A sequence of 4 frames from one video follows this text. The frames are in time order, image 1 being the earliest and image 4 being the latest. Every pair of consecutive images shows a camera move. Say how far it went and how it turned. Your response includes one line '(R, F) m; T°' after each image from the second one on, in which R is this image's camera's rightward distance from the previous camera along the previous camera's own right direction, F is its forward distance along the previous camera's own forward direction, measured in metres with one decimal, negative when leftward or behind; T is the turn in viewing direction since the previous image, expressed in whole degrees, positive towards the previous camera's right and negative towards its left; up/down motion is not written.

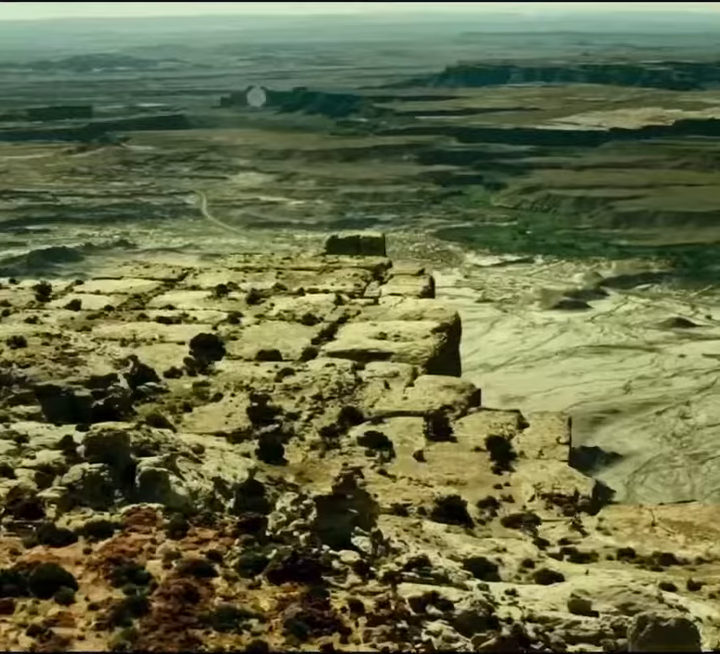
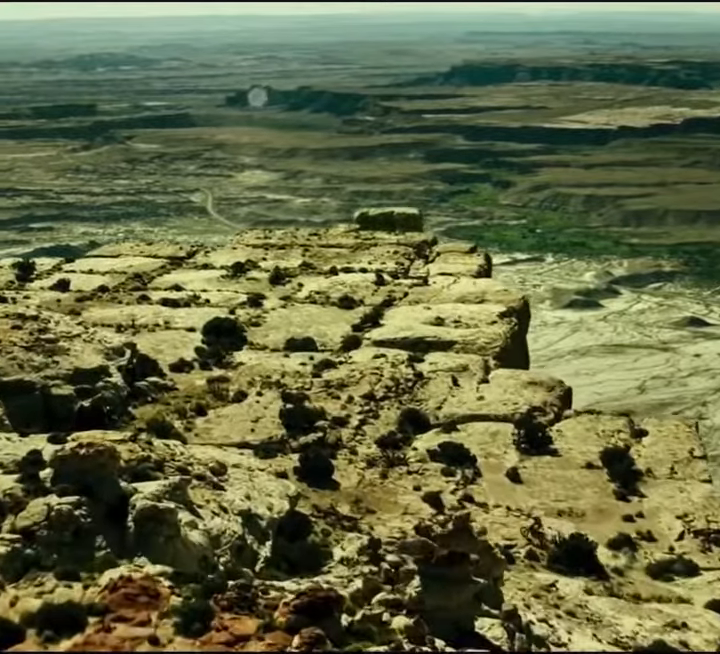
(-0.8, +8.7) m; 0°
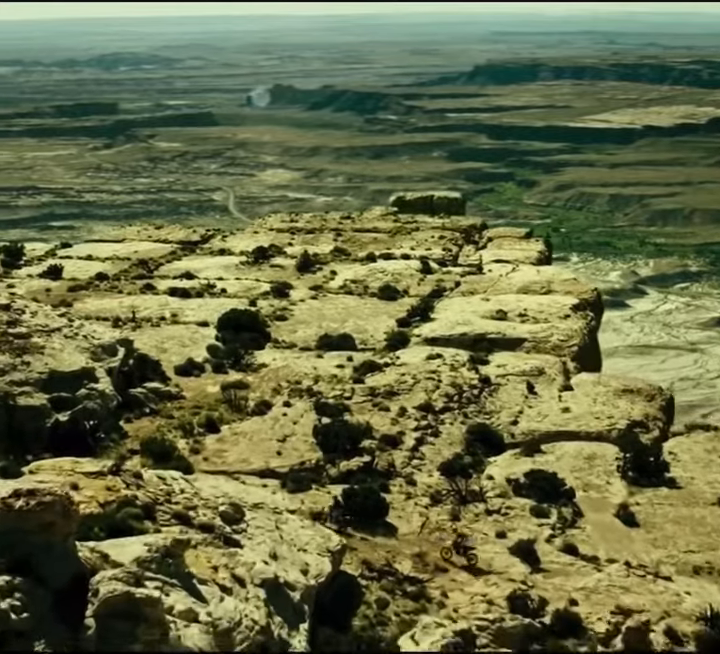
(-0.4, +6.2) m; -1°
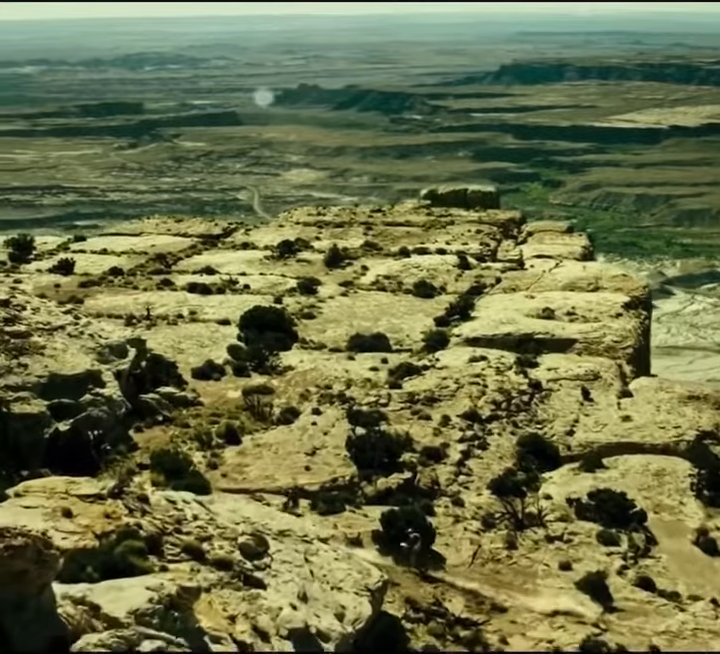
(-0.1, +2.4) m; -1°
